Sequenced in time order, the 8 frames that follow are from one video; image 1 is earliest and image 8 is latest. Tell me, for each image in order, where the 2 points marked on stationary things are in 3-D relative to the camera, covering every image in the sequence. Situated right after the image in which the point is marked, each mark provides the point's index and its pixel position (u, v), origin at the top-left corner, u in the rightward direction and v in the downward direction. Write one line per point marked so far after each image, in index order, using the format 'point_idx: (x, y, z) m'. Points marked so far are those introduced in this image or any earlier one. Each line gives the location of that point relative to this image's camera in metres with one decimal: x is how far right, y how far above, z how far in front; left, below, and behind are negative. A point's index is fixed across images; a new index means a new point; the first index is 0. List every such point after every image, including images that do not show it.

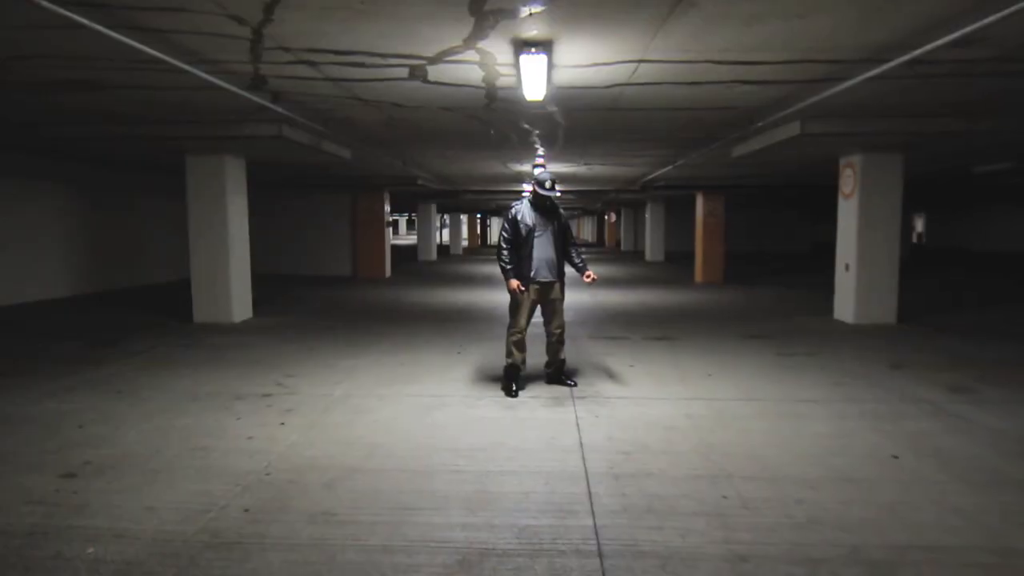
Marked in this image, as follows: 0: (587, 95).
0: (+0.7, +1.9, +6.5) m
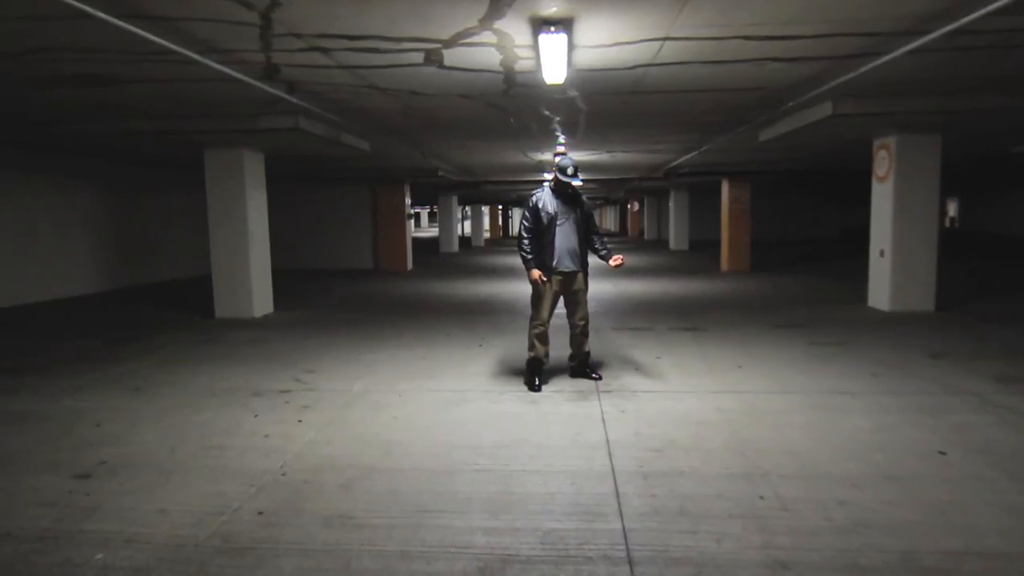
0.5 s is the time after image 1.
0: (+0.9, +2.0, +6.3) m
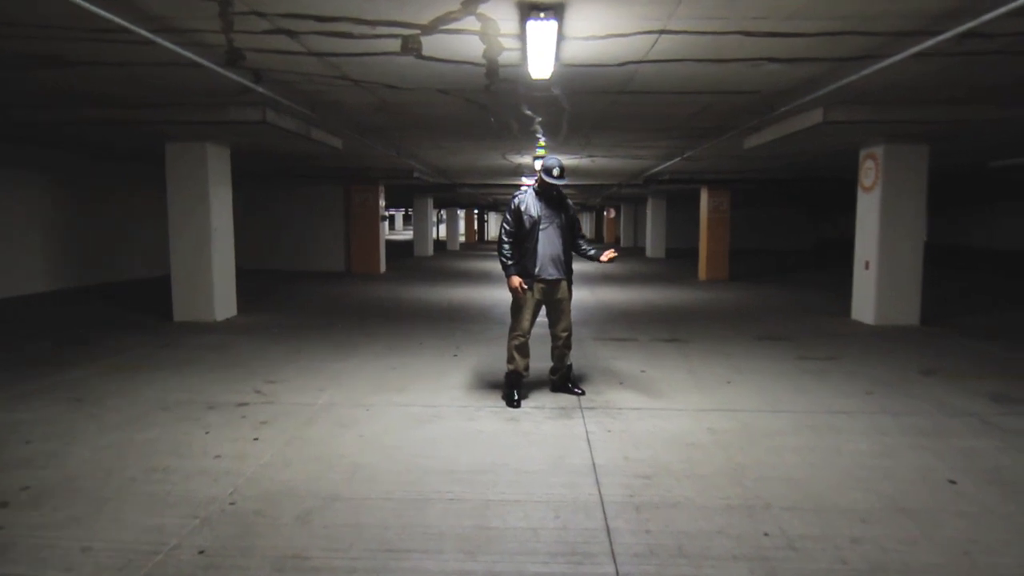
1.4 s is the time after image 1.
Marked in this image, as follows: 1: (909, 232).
0: (+0.8, +1.9, +5.9) m
1: (+5.5, +0.8, +9.1) m
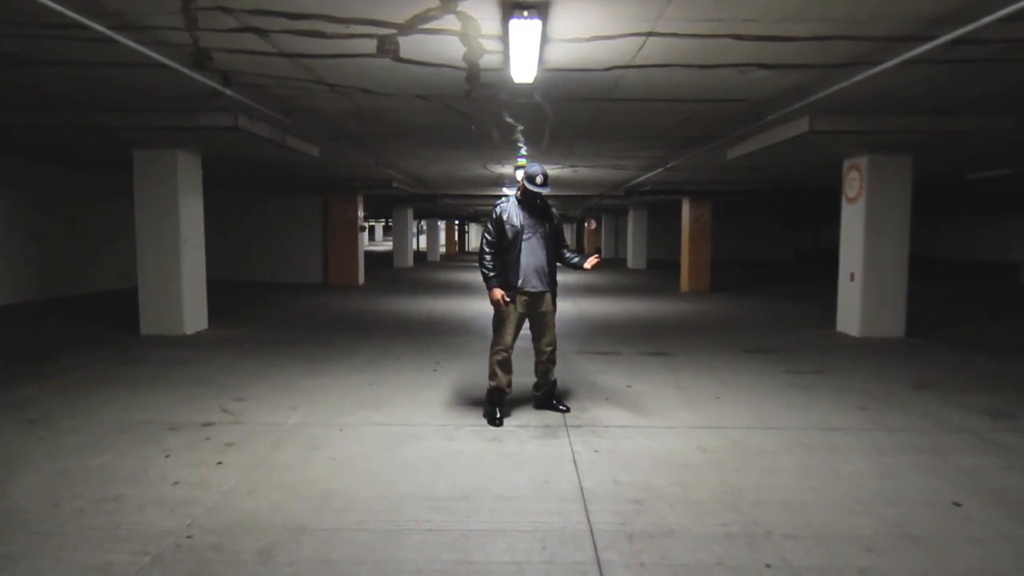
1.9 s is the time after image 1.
0: (+0.6, +1.8, +5.7) m
1: (+5.2, +0.6, +9.0) m
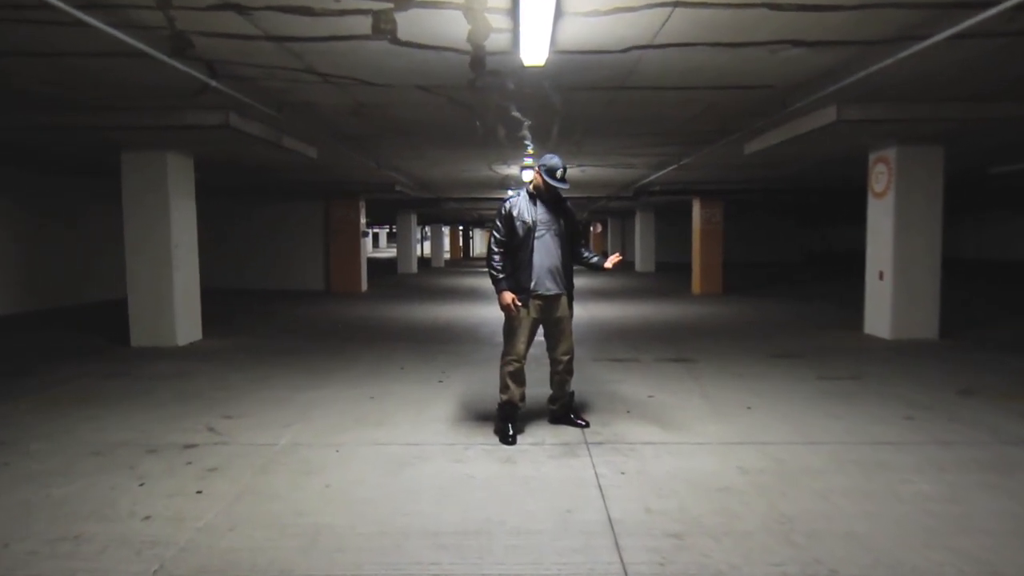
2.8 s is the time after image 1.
0: (+0.7, +1.8, +5.3) m
1: (+5.3, +0.6, +8.5) m
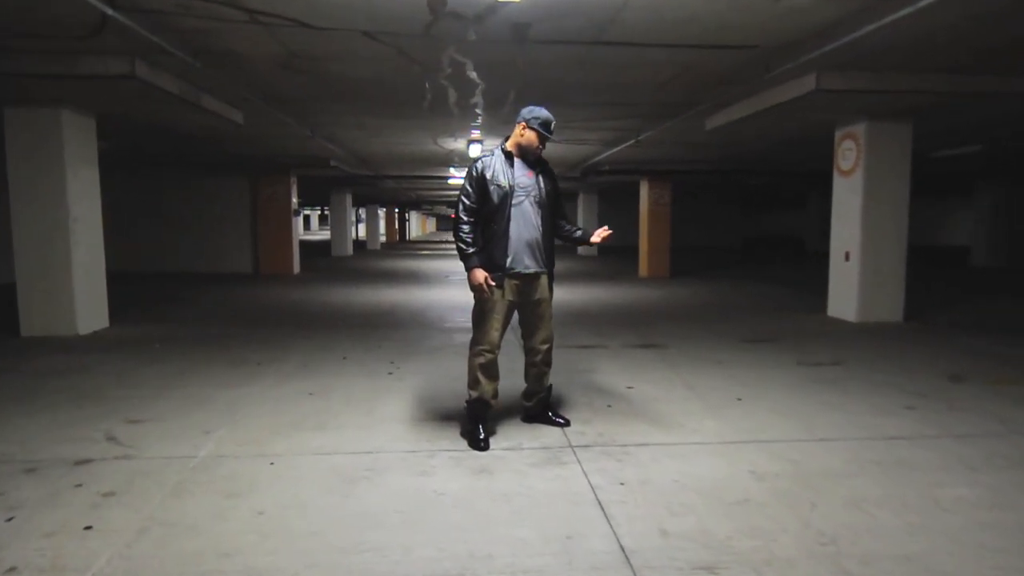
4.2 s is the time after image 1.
0: (+0.4, +1.9, +4.6) m
1: (+4.7, +0.9, +8.2) m
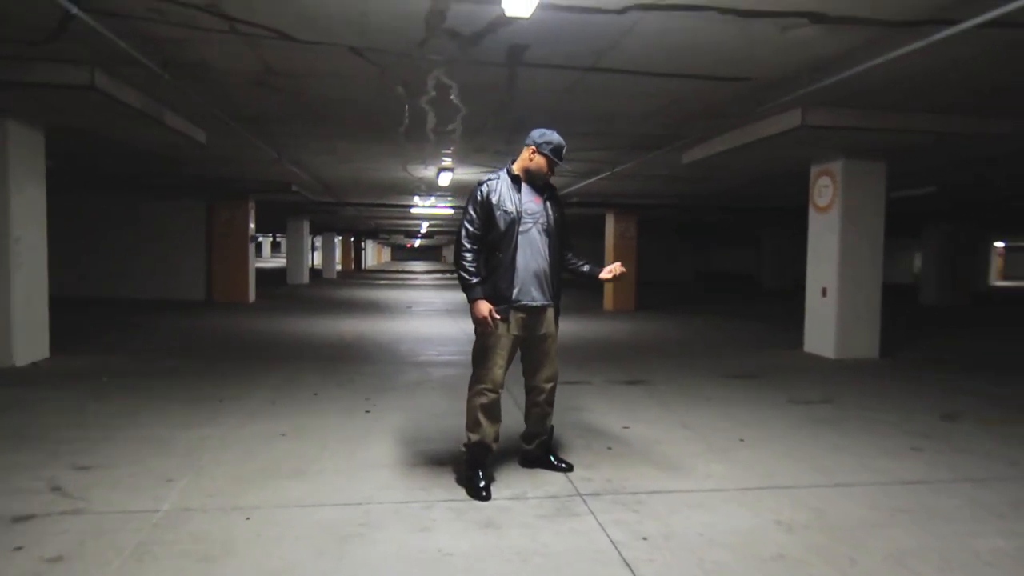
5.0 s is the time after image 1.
0: (+0.5, +1.7, +4.4) m
1: (+4.5, +0.4, +8.3) m
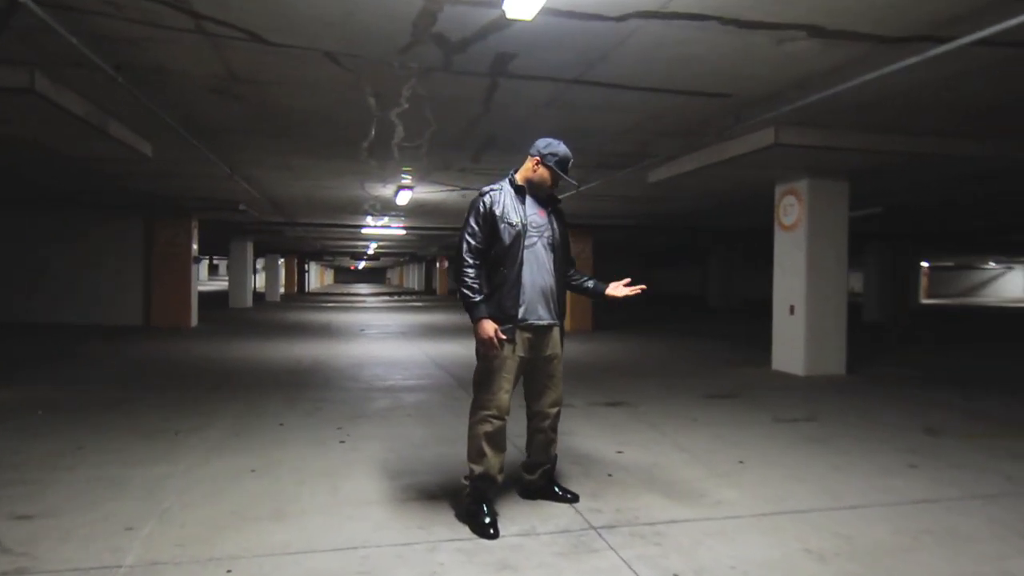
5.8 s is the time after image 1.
0: (+0.4, +1.6, +4.2) m
1: (+4.1, +0.2, +8.4) m
